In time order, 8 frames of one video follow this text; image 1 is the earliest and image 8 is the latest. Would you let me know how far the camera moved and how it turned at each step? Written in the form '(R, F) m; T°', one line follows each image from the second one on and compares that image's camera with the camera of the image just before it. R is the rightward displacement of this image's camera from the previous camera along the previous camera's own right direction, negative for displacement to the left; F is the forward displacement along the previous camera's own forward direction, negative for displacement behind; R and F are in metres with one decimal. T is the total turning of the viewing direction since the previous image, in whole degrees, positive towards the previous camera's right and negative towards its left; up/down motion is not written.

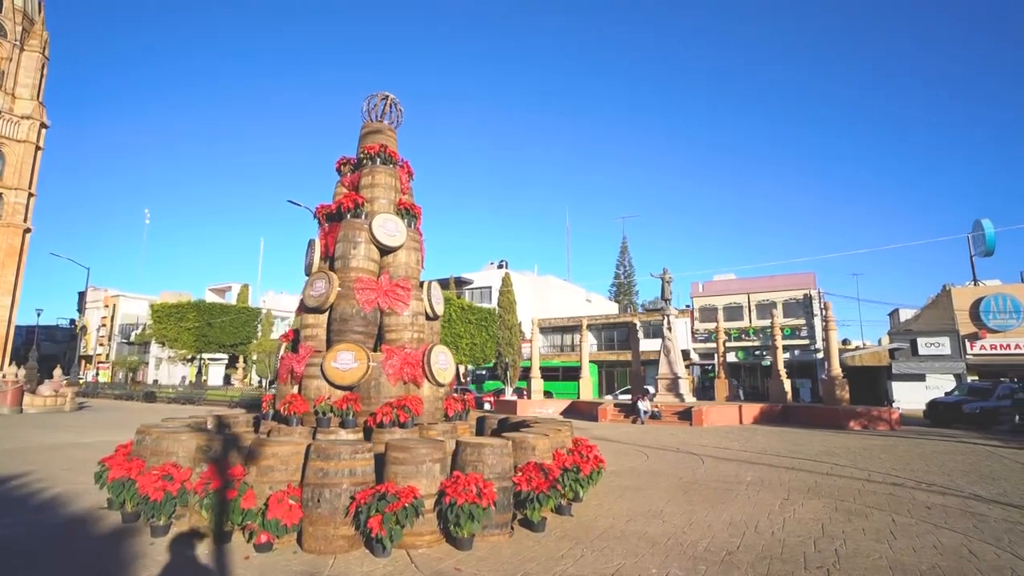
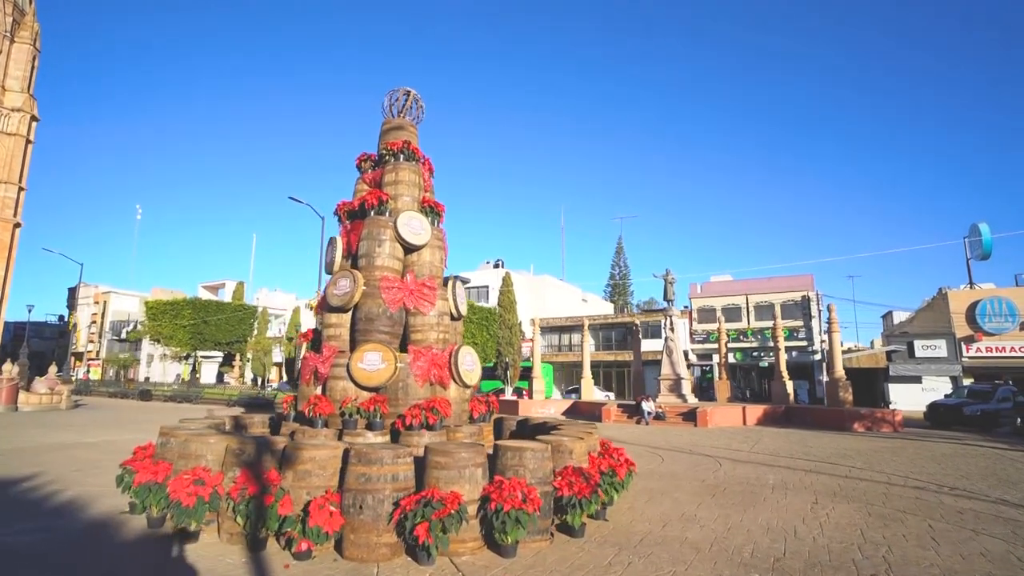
(-0.5, +0.2) m; +1°
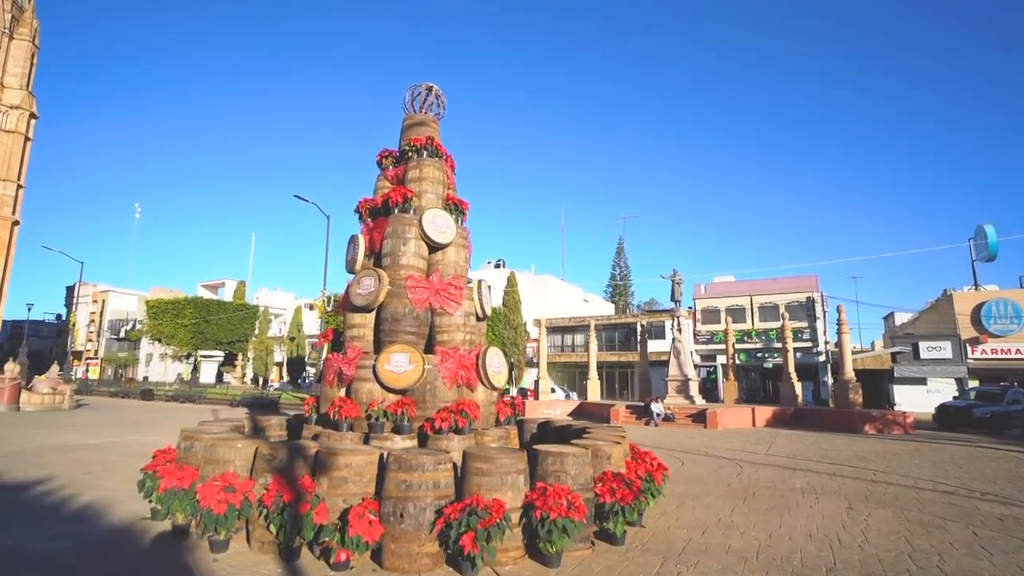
(-0.5, +0.2) m; 0°
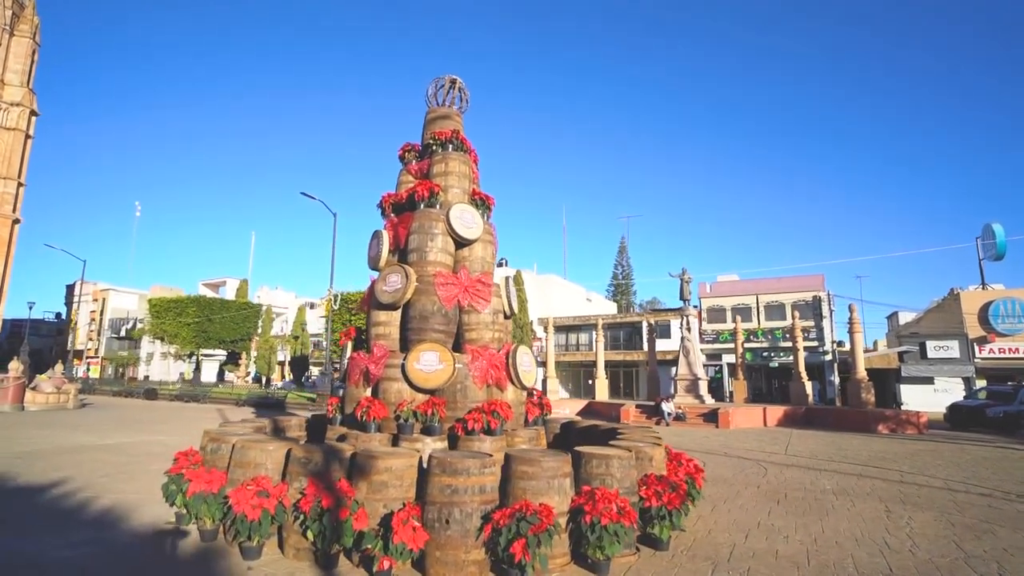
(-0.4, +0.2) m; 0°
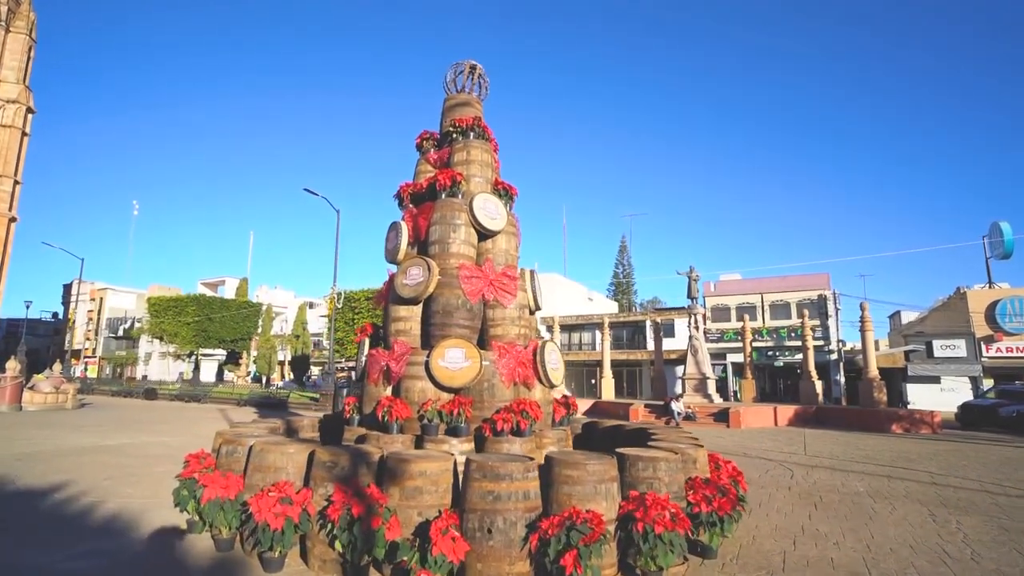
(-0.4, +0.4) m; 0°
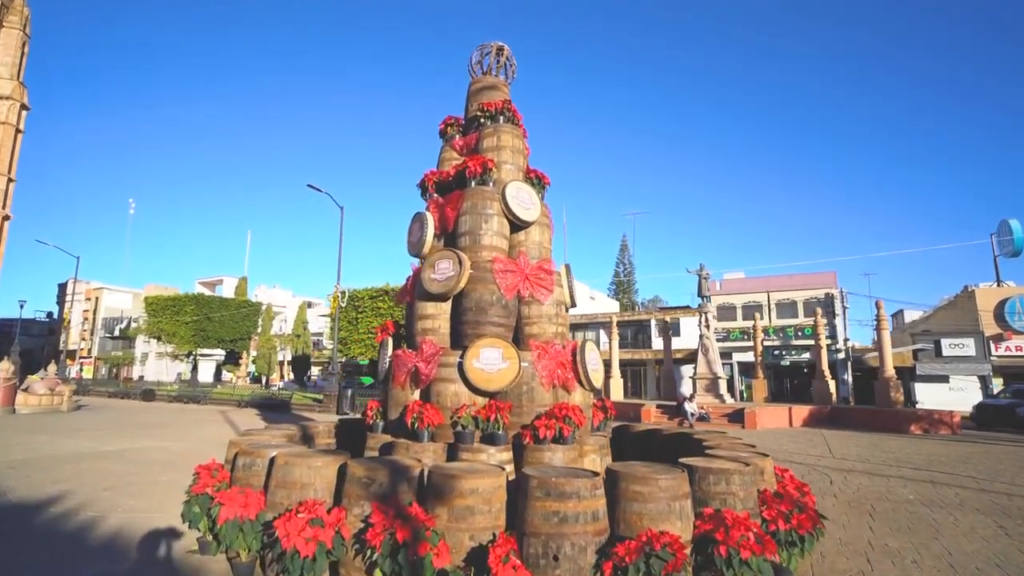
(-0.5, +0.6) m; 0°
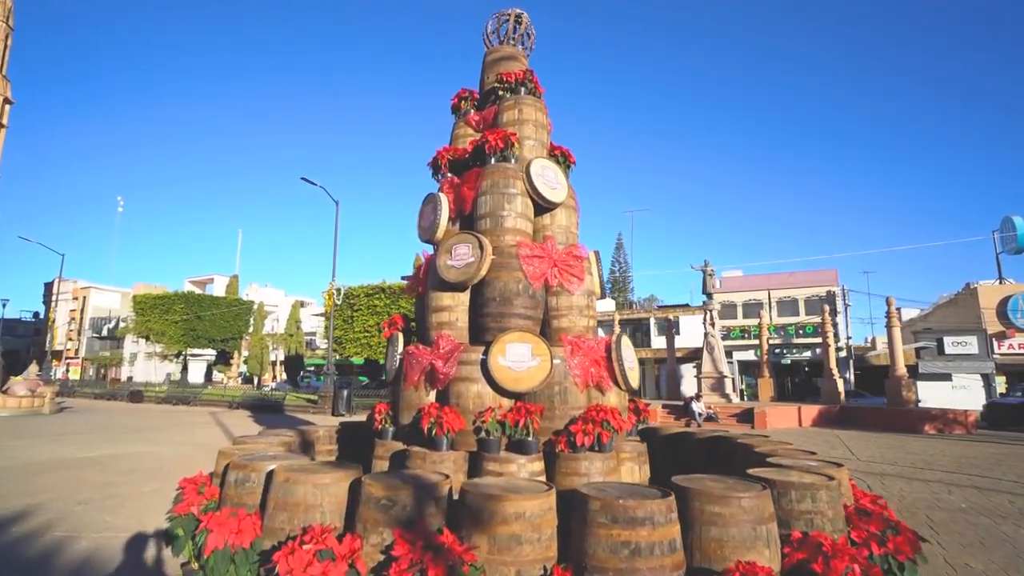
(-0.4, +0.8) m; +1°
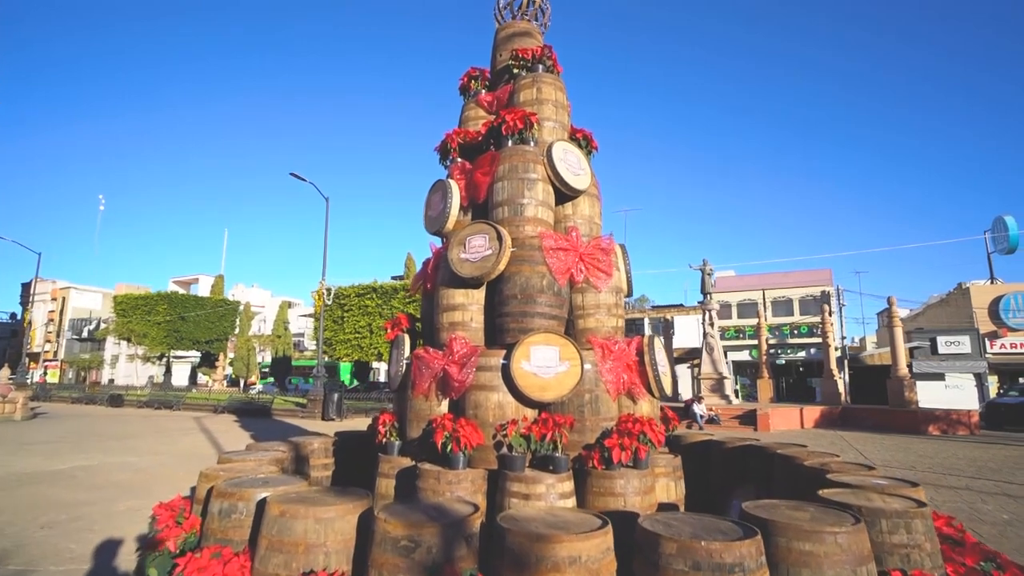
(-0.3, +0.7) m; +1°
